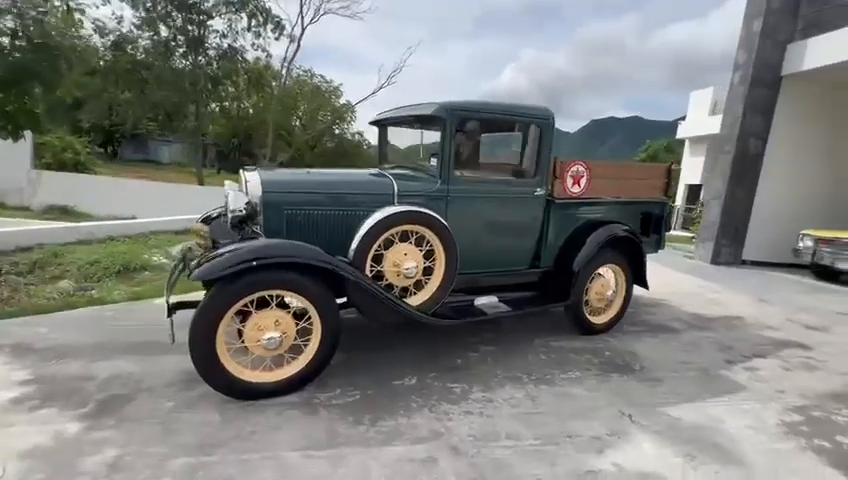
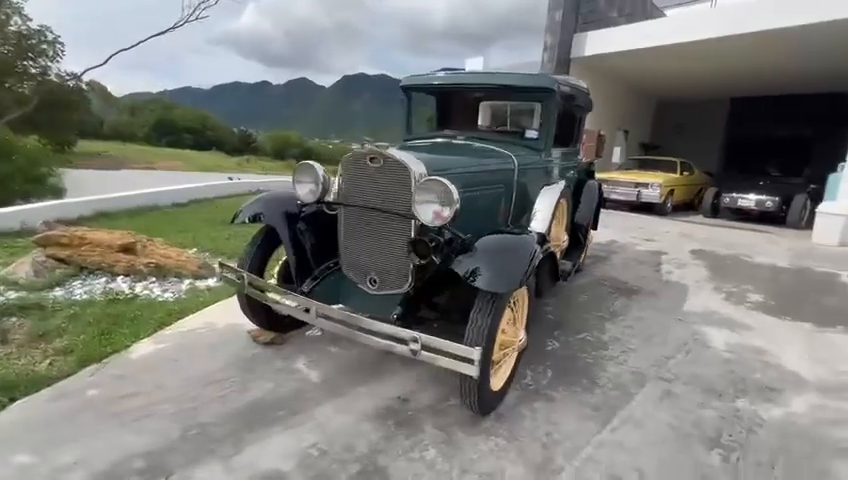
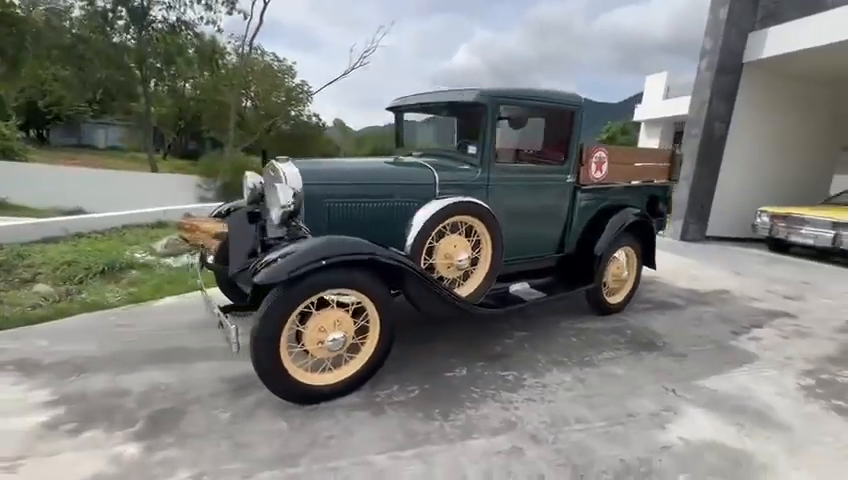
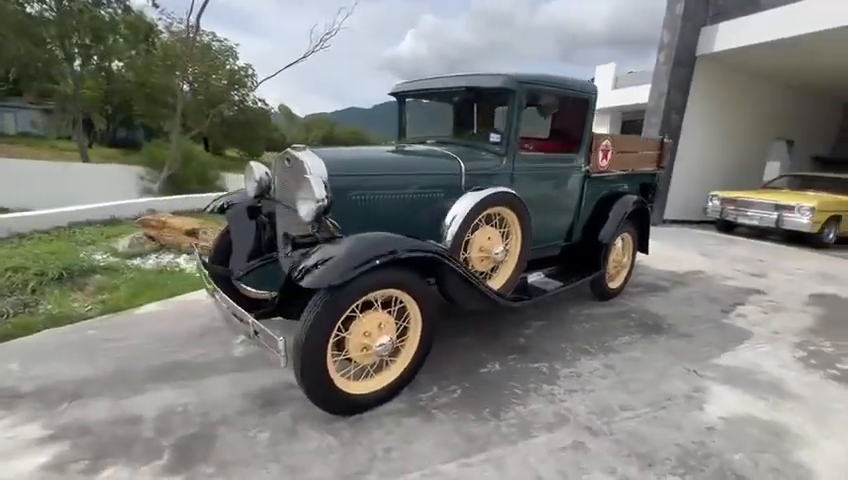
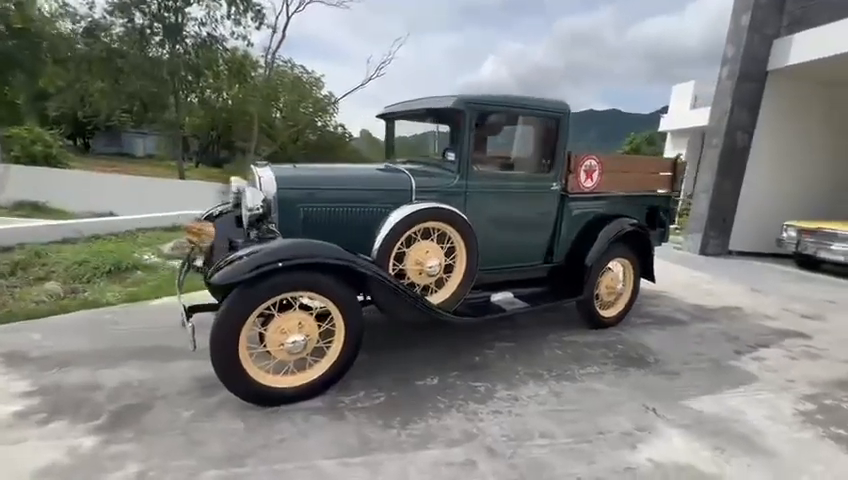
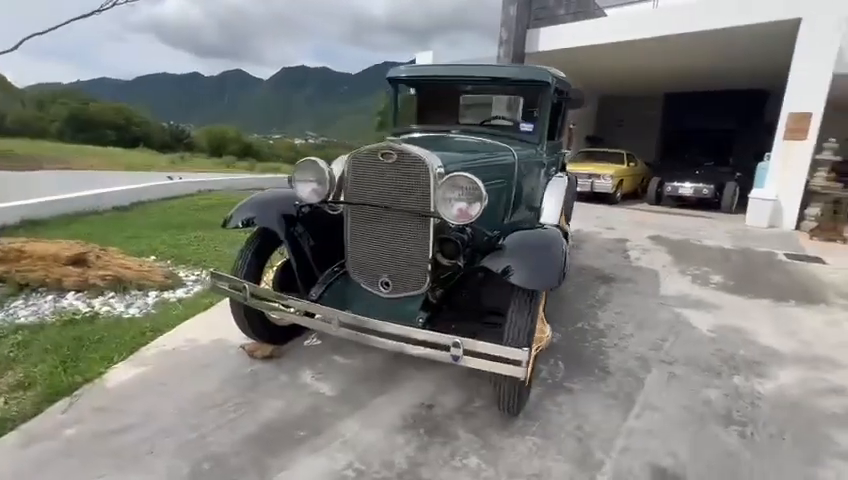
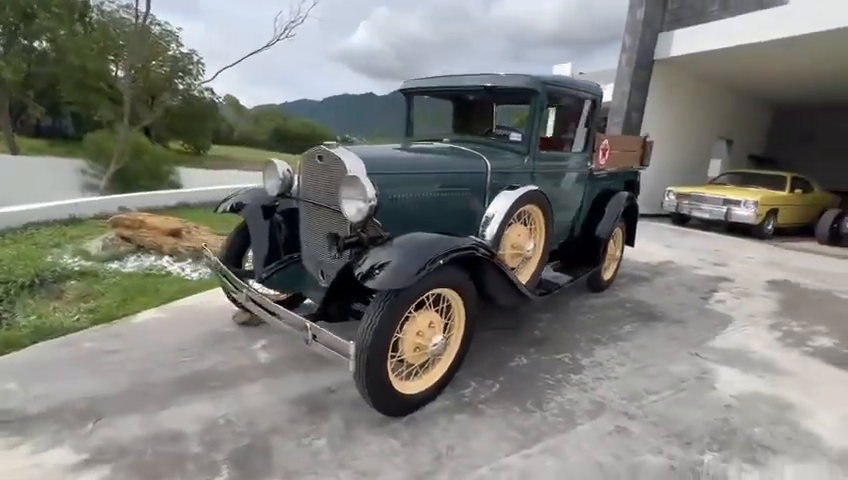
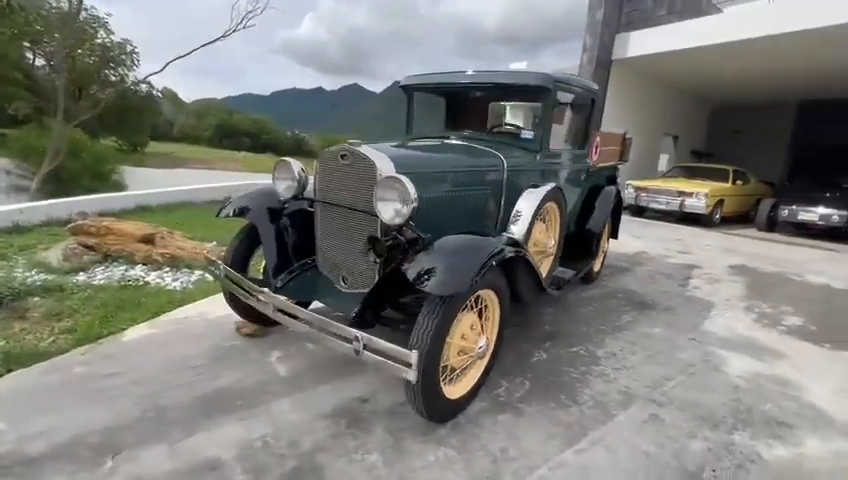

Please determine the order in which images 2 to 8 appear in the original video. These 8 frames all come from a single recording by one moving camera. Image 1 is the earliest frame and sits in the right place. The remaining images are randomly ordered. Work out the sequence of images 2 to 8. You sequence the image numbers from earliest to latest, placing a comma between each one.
5, 3, 4, 7, 8, 2, 6
